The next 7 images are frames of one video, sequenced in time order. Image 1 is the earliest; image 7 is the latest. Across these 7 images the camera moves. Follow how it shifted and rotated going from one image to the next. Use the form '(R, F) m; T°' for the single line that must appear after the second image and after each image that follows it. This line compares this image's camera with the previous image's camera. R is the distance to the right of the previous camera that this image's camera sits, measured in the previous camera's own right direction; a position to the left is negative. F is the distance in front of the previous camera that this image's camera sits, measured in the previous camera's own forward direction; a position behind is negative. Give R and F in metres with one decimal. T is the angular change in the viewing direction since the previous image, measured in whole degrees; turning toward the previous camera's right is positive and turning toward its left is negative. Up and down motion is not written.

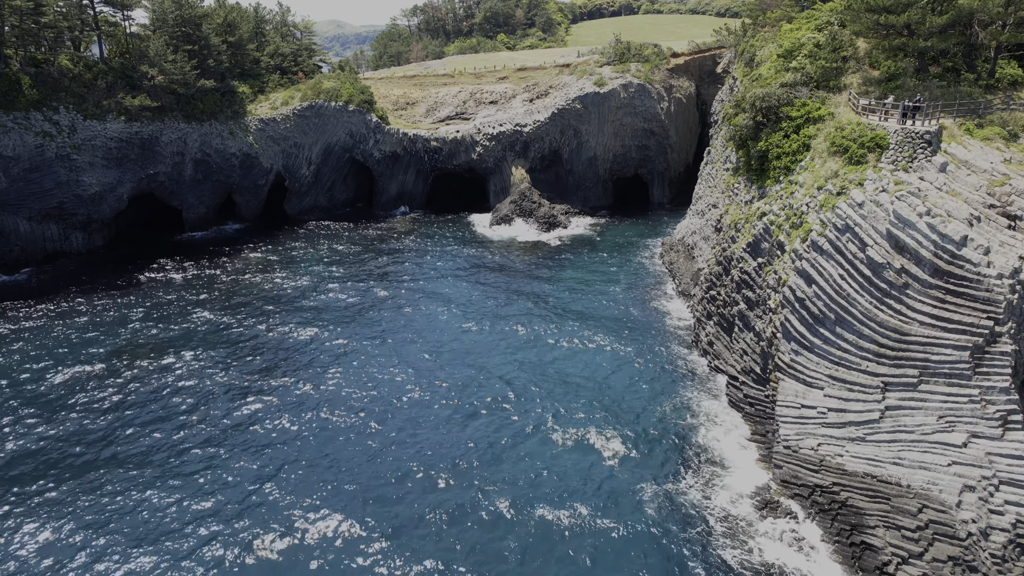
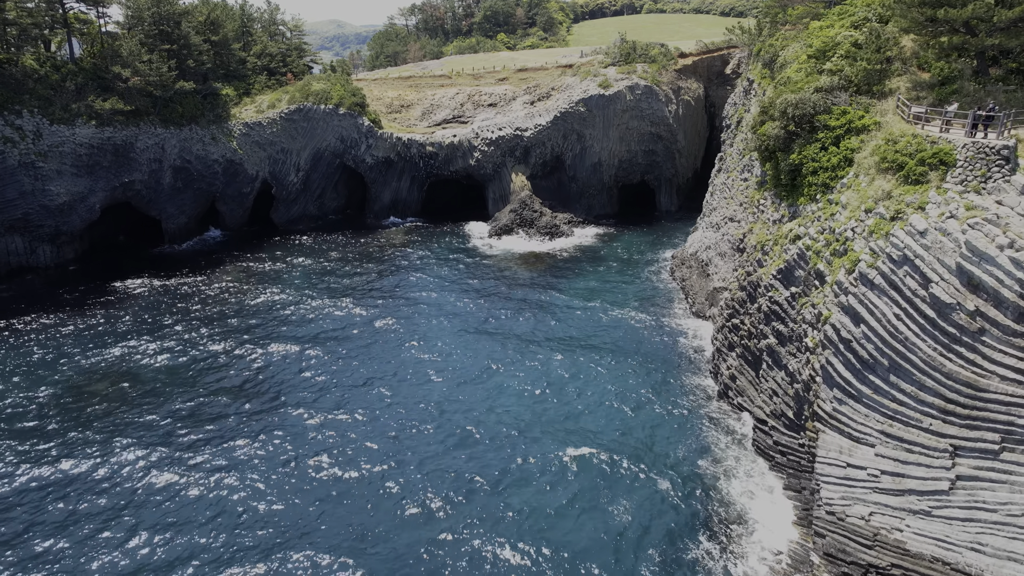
(+0.1, +2.6) m; 0°
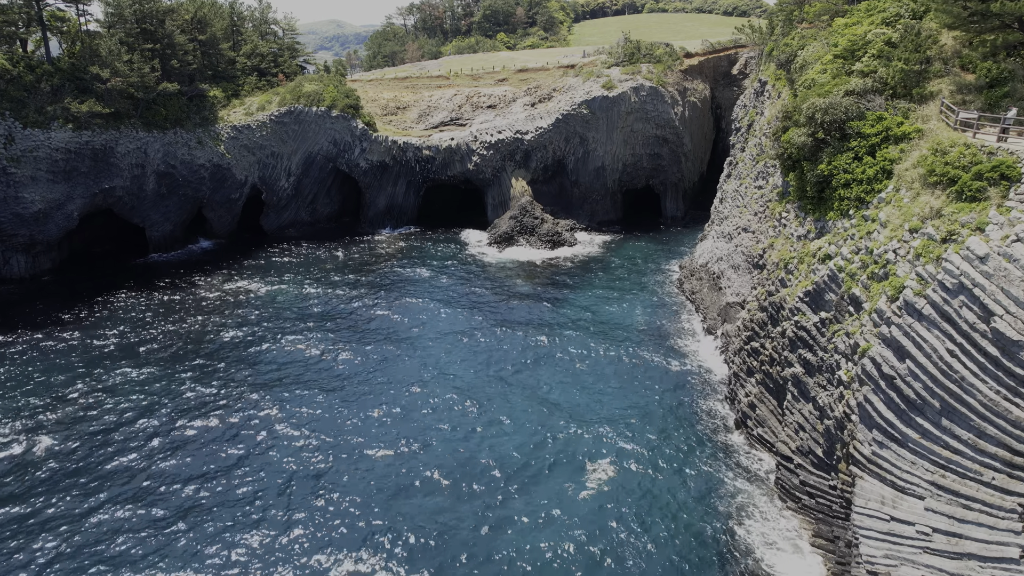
(0.0, +1.8) m; 0°
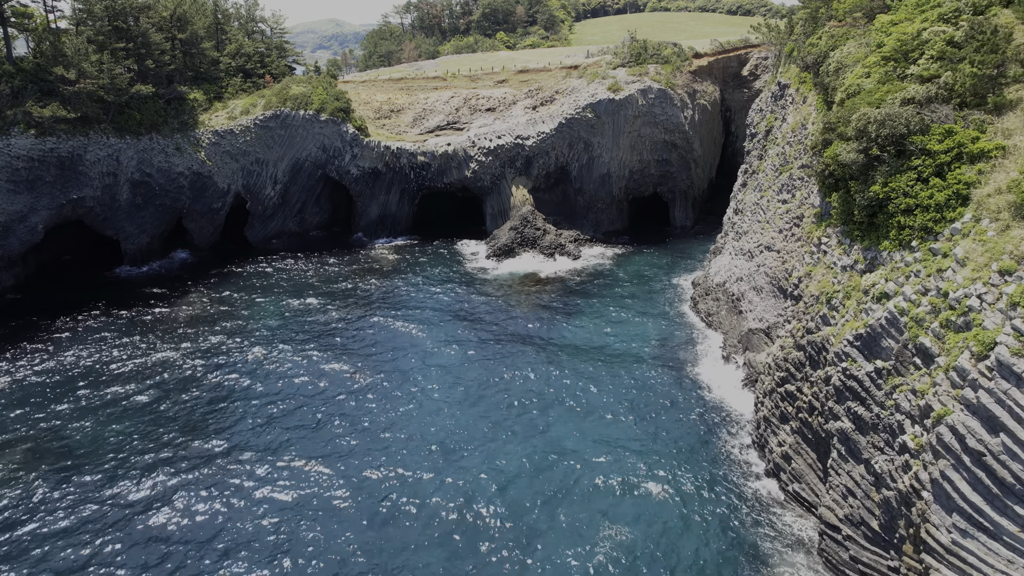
(0.0, +2.6) m; 0°
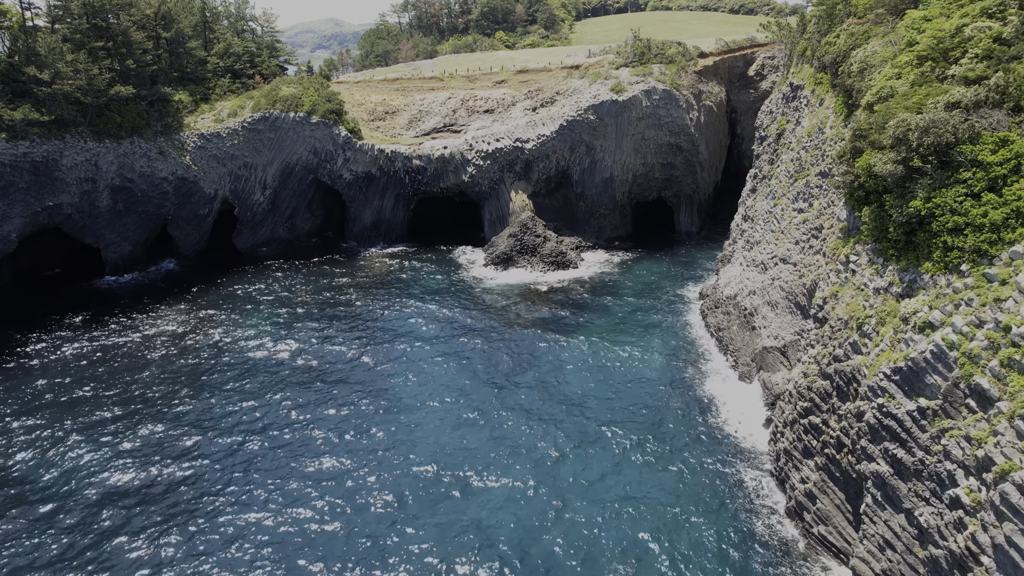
(+0.1, +1.6) m; 0°
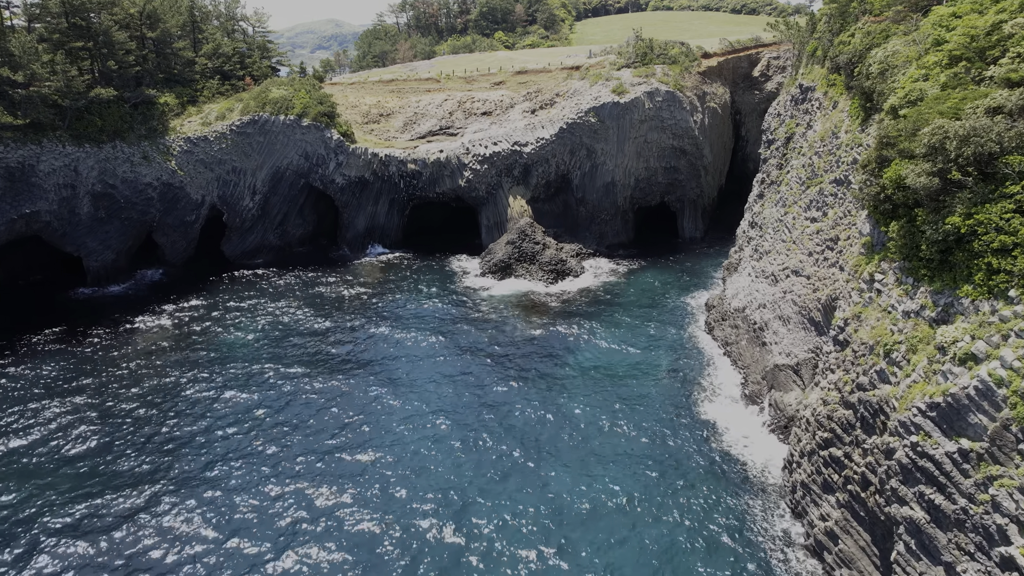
(+0.2, +1.3) m; 0°
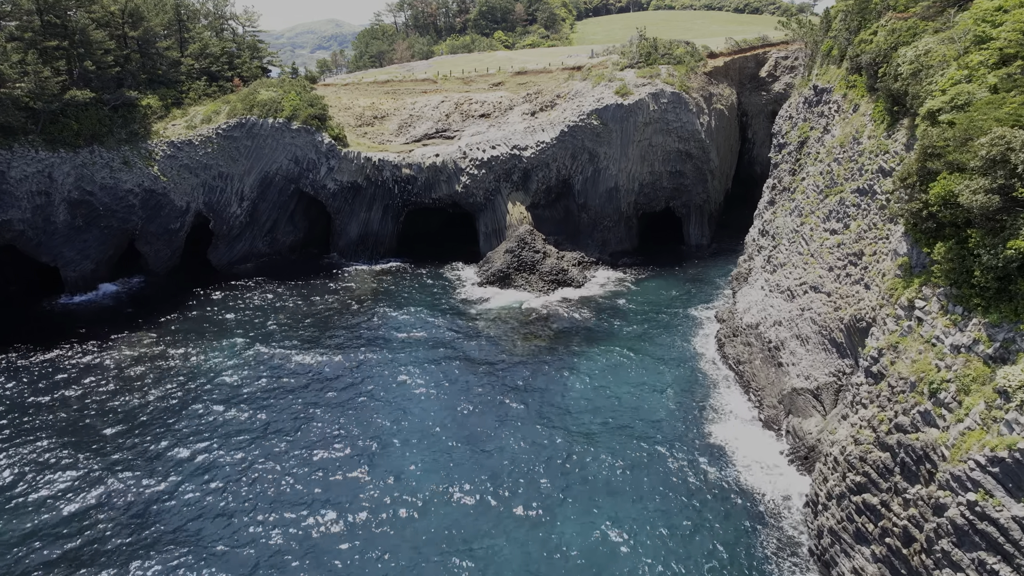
(+0.1, +1.6) m; 0°
